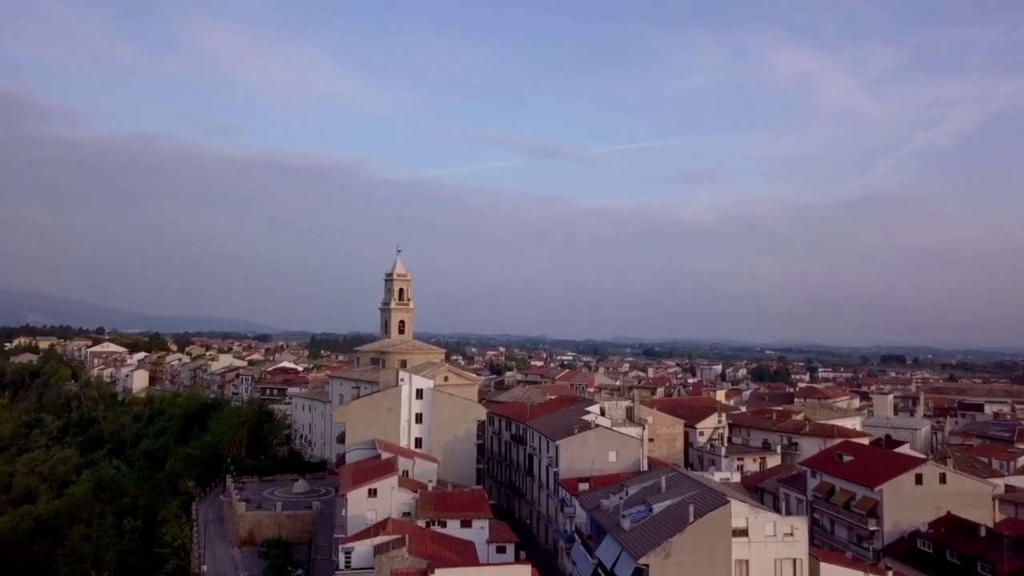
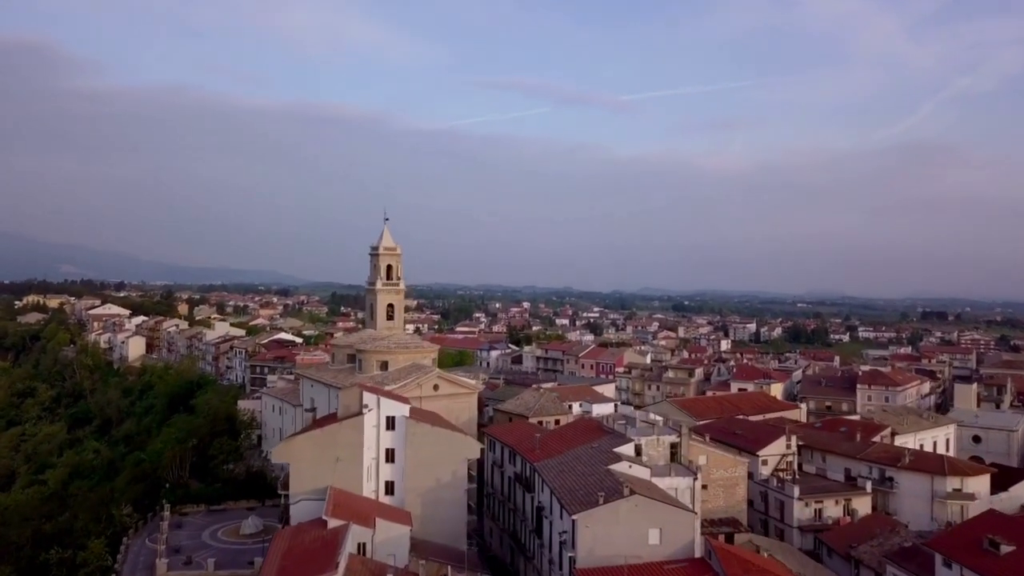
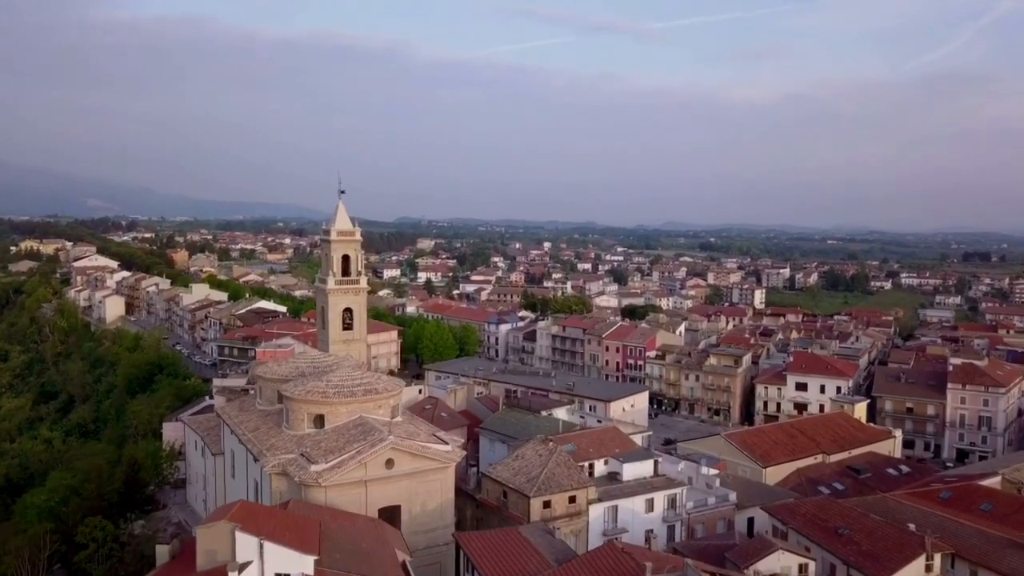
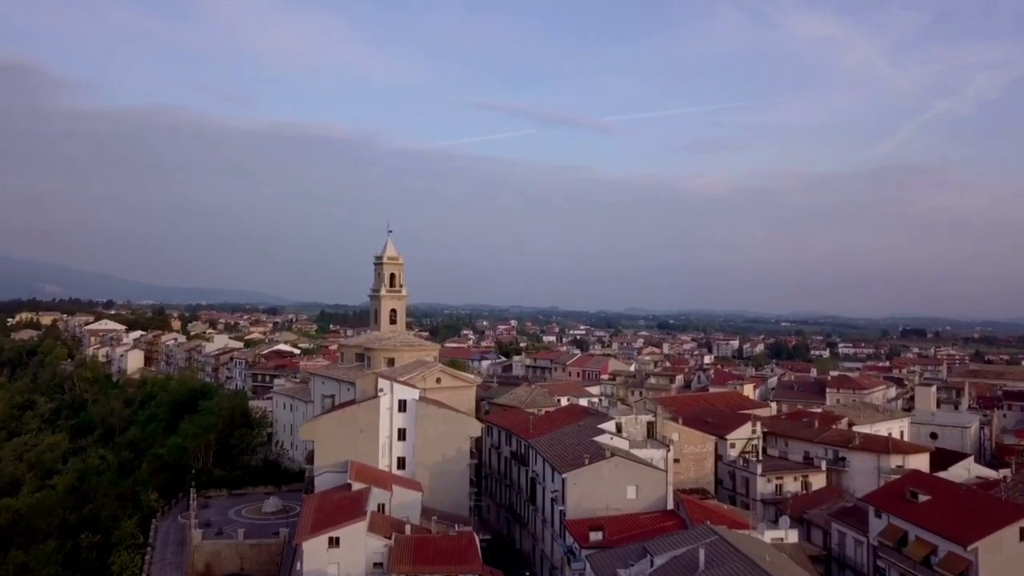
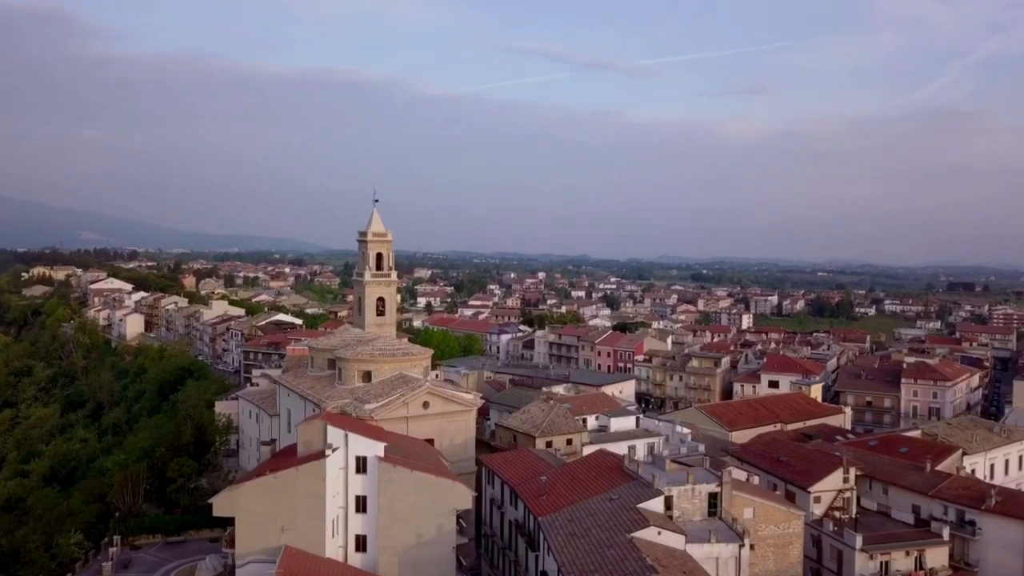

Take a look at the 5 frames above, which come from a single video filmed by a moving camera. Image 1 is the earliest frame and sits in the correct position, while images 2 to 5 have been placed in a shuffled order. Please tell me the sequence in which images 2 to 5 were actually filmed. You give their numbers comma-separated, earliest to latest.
4, 2, 5, 3
